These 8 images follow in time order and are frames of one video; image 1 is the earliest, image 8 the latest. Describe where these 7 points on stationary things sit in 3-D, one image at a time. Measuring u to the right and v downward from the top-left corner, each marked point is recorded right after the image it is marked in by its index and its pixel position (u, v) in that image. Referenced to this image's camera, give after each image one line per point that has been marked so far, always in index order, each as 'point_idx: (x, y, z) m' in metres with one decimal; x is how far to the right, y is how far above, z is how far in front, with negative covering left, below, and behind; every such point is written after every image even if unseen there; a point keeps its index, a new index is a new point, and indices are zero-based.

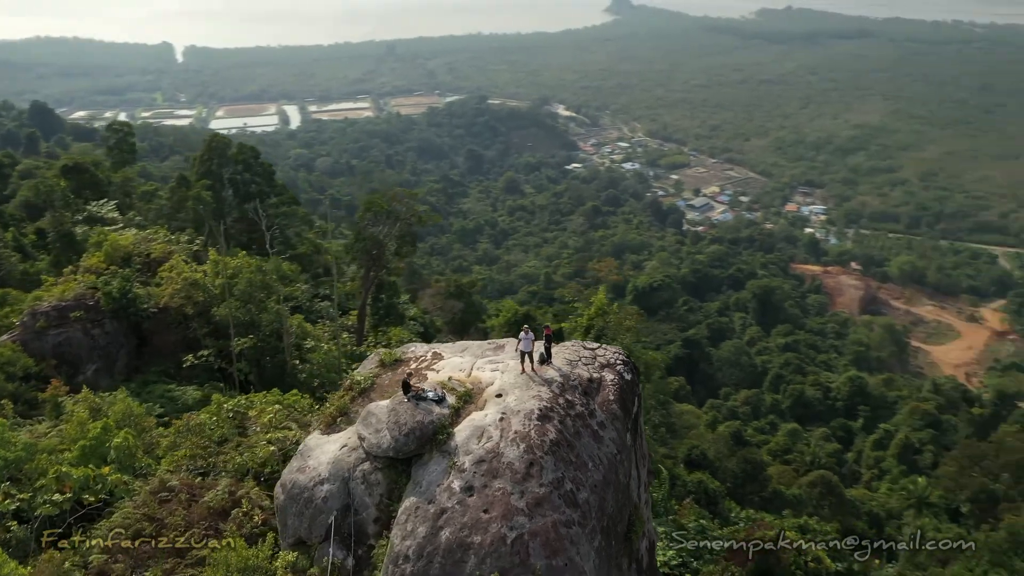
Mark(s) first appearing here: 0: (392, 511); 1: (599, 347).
0: (-0.7, -1.2, +4.4) m
1: (+0.6, -0.4, +5.2) m
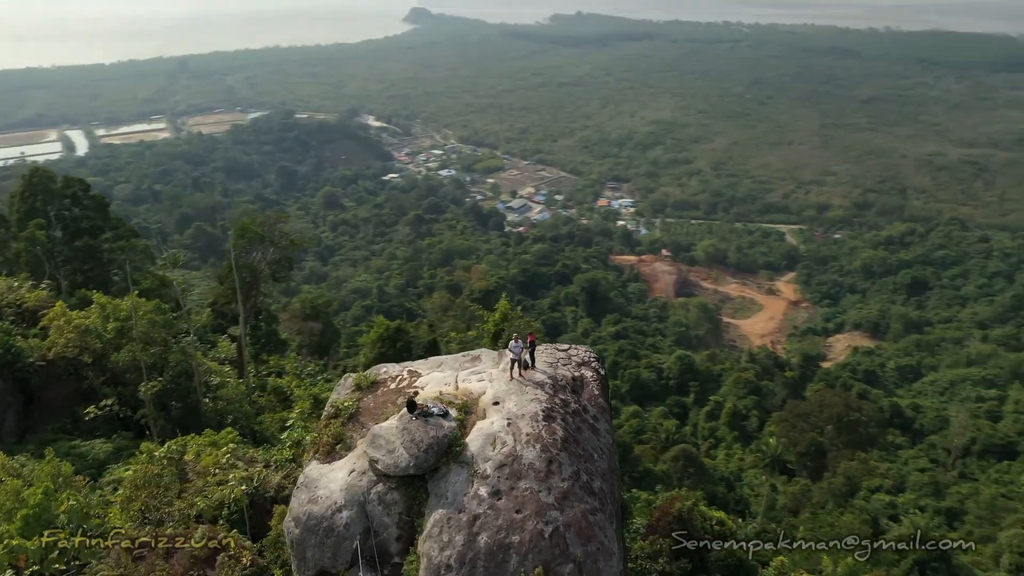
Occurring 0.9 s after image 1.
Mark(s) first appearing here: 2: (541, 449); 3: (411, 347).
0: (-0.6, -1.3, +4.6) m
1: (+0.4, -0.4, +5.6) m
2: (+0.2, -0.9, +4.5) m
3: (-2.1, -1.2, +16.8) m
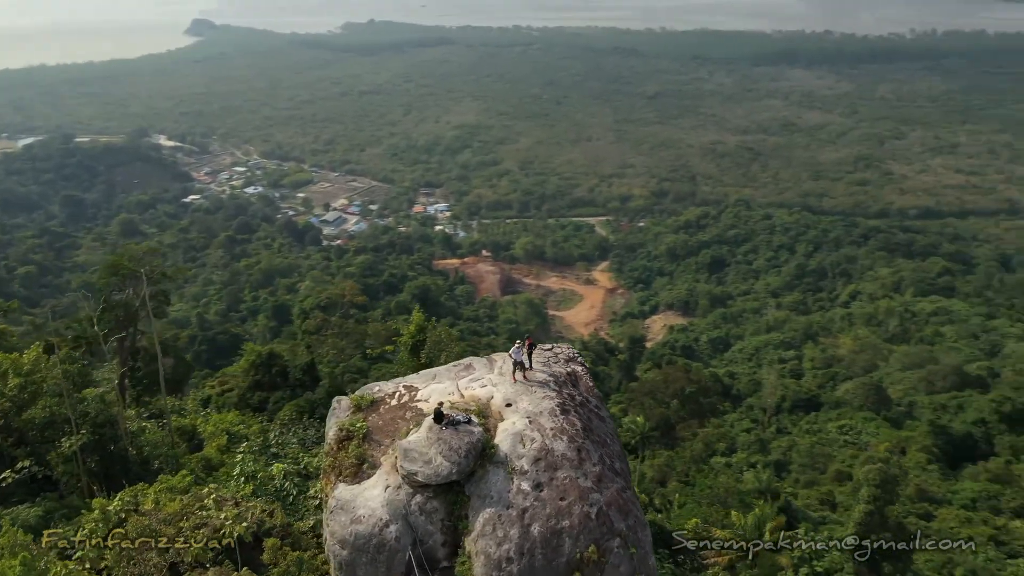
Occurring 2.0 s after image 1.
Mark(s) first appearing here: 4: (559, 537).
0: (-0.3, -1.4, +4.8) m
1: (+0.3, -0.4, +6.0) m
2: (+0.3, -0.9, +4.9) m
3: (-4.5, -1.7, +16.4) m
4: (+0.3, -1.4, +4.6) m
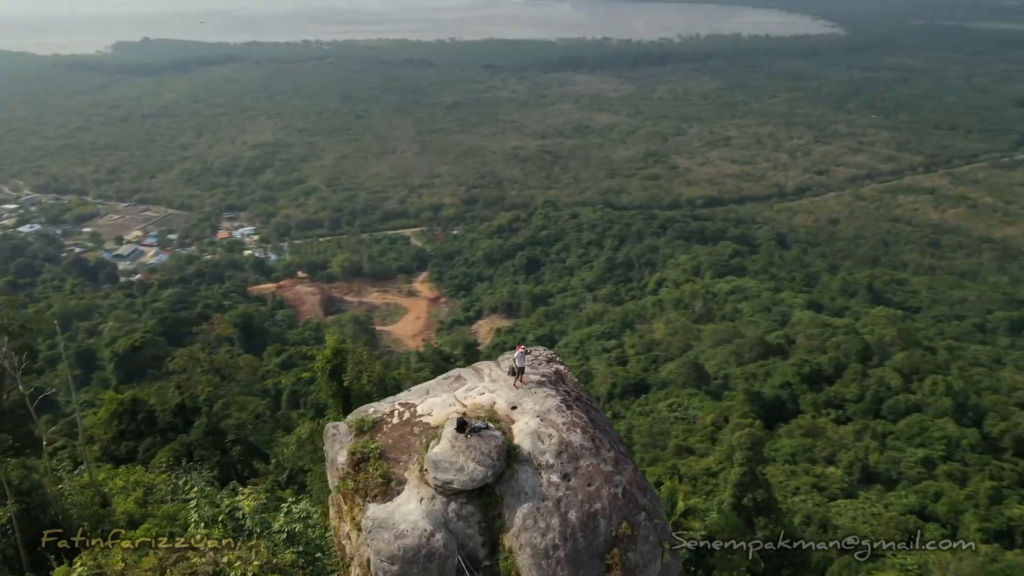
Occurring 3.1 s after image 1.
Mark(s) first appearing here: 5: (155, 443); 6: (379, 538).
0: (-0.1, -1.5, +5.1) m
1: (+0.2, -0.5, +6.4) m
2: (+0.5, -1.0, +5.4) m
3: (-6.8, -2.4, +15.5) m
4: (+0.5, -1.4, +5.0) m
5: (-6.5, -2.8, +15.0) m
6: (-0.8, -1.5, +5.0) m
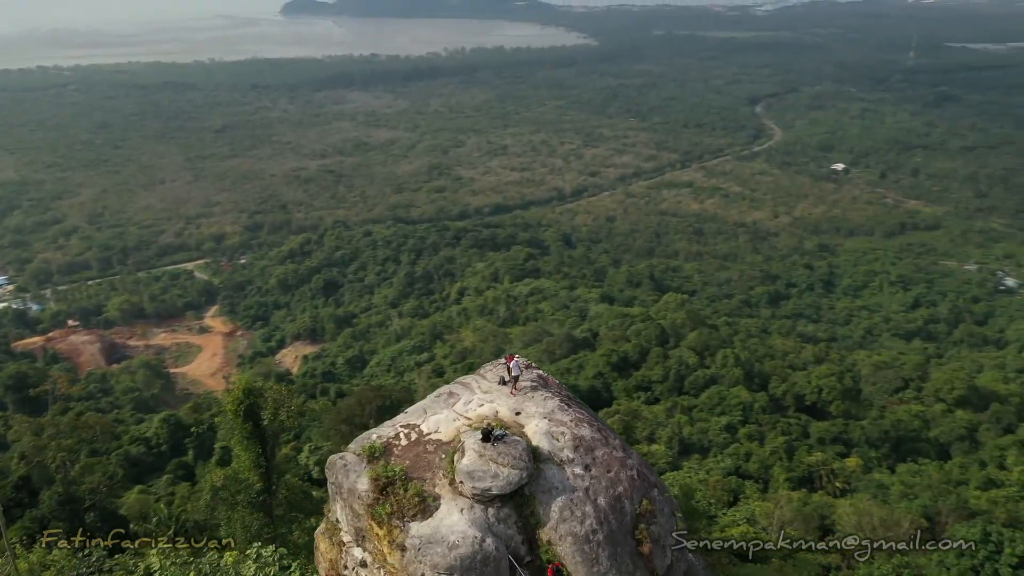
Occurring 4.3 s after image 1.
0: (+0.1, -1.6, +5.5) m
1: (-0.1, -0.6, +6.8) m
2: (+0.6, -1.0, +5.9) m
3: (-8.8, -3.5, +13.9) m
4: (+0.7, -1.4, +5.6) m
5: (-8.4, -3.8, +13.4) m
6: (-0.5, -1.7, +5.2) m
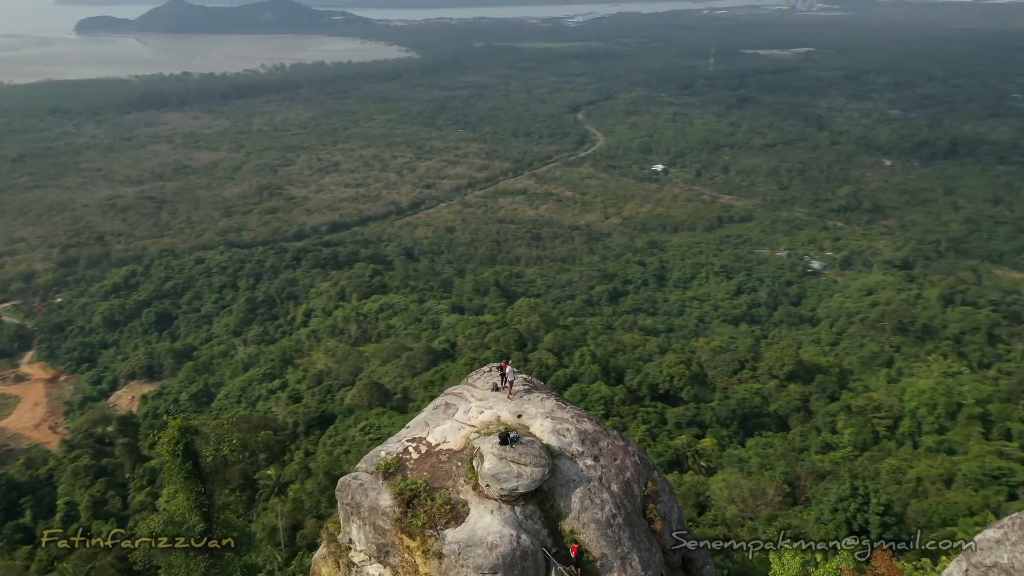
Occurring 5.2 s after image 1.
0: (+0.3, -1.6, +5.8) m
1: (-0.2, -0.7, +7.1) m
2: (+0.6, -1.0, +6.3) m
3: (-9.9, -4.4, +12.3) m
4: (+0.9, -1.4, +6.0) m
5: (-9.4, -4.7, +12.0) m
6: (-0.2, -1.8, +5.4) m
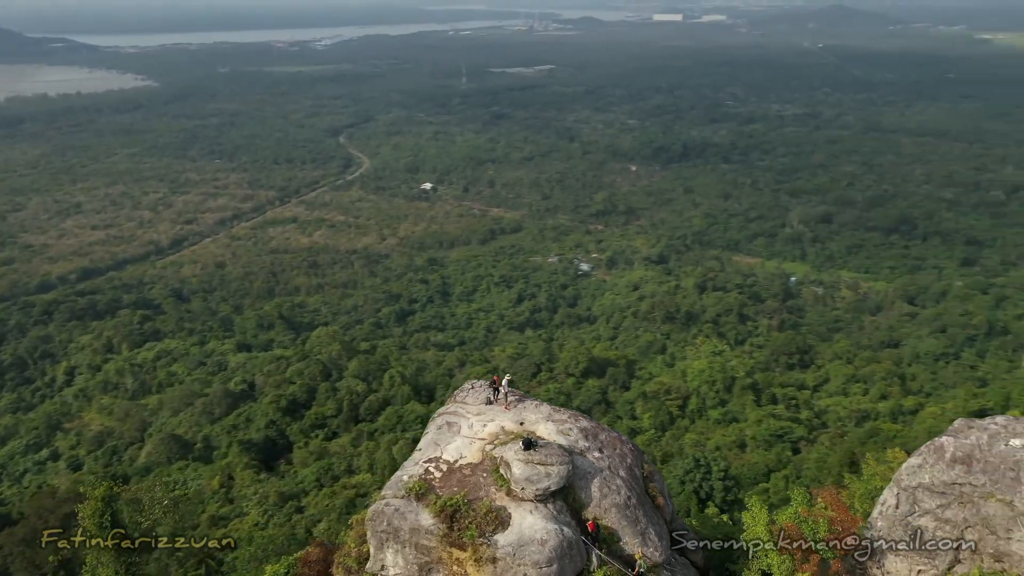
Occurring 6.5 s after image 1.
0: (+0.5, -1.7, +6.4) m
1: (-0.4, -0.9, +7.5) m
2: (+0.6, -1.1, +7.0) m
3: (-10.7, -5.7, +9.9) m
4: (+1.0, -1.5, +6.7) m
5: (-10.1, -6.0, +9.7) m
6: (+0.1, -1.9, +5.9) m
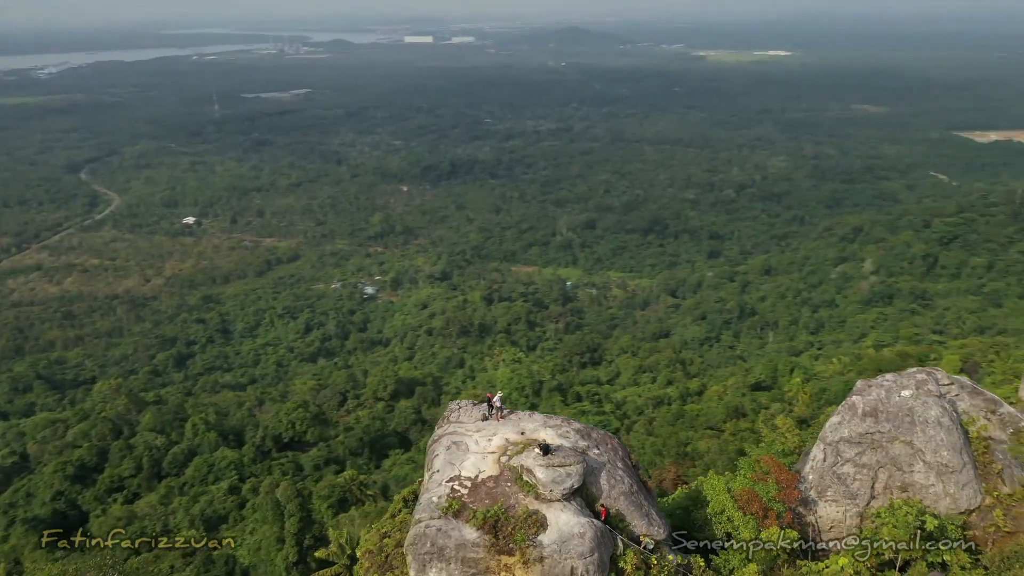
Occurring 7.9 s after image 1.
0: (+0.7, -1.9, +7.0) m
1: (-0.6, -1.1, +7.9) m
2: (+0.6, -1.2, +7.6) m
3: (-10.6, -7.0, +7.3) m
4: (+1.0, -1.6, +7.5) m
5: (-9.9, -7.1, +7.3) m
6: (+0.5, -2.0, +6.4) m
